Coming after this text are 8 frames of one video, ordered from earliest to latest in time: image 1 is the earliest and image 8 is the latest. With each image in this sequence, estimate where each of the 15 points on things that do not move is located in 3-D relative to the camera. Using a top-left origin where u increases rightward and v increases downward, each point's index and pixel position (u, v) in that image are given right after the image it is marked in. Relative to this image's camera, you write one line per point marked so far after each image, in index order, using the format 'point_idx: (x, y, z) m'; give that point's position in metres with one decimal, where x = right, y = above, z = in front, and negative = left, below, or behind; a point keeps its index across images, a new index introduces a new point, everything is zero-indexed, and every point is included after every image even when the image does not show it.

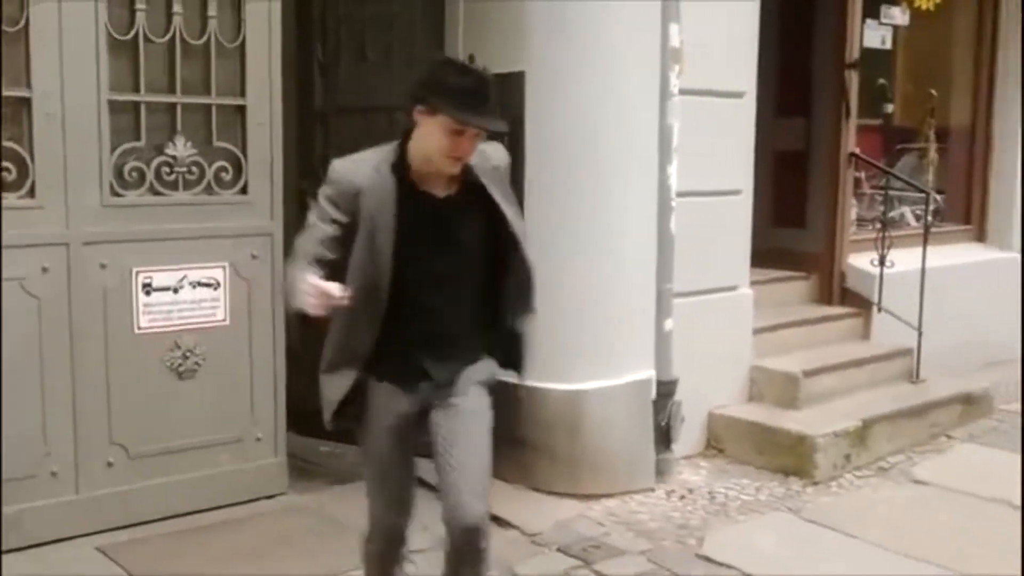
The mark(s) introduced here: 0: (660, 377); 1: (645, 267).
0: (+0.5, -0.3, +5.2) m
1: (+0.4, +0.1, +5.1) m
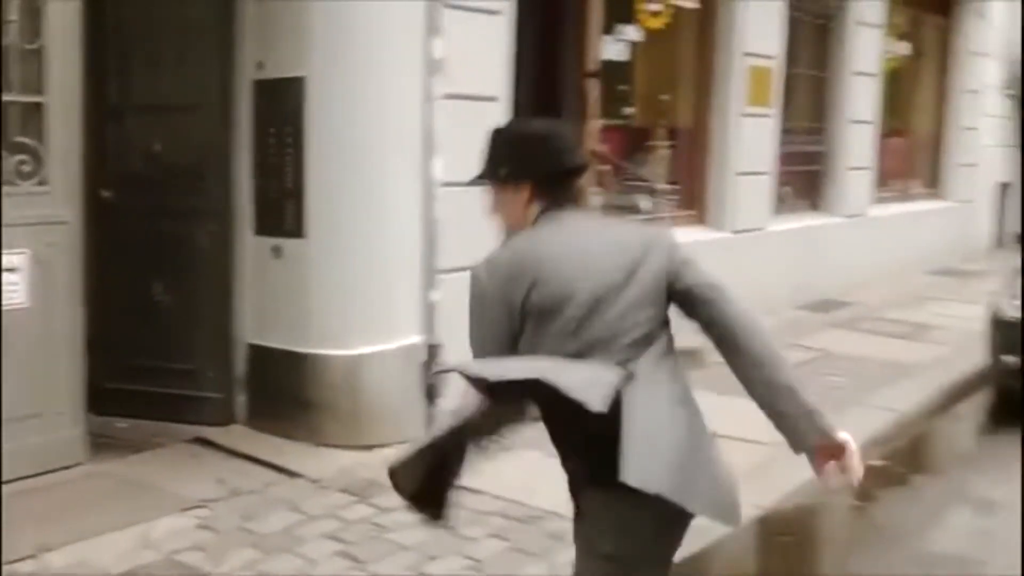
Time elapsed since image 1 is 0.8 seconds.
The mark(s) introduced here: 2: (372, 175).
0: (-0.3, -0.2, +6.0) m
1: (-0.4, +0.2, +5.9) m
2: (-0.5, +0.4, +5.7) m
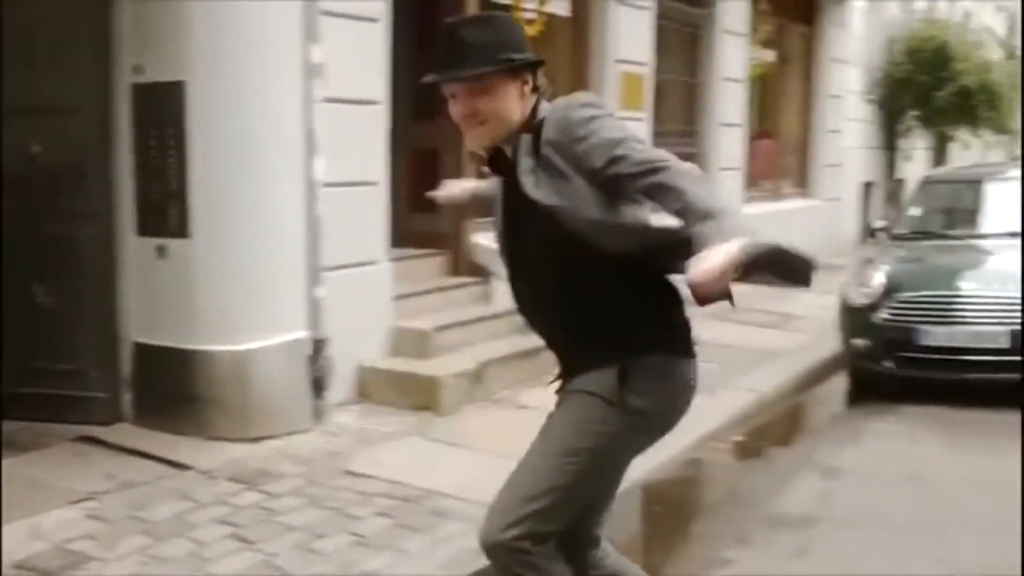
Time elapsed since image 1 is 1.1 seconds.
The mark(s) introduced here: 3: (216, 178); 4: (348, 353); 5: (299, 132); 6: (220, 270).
0: (-0.8, -0.2, +6.2) m
1: (-0.8, +0.2, +6.1) m
2: (-1.0, +0.4, +5.9) m
3: (-1.1, +0.4, +5.8) m
4: (-0.7, -0.3, +6.5) m
5: (-0.8, +0.6, +6.1) m
6: (-1.1, +0.1, +5.8) m
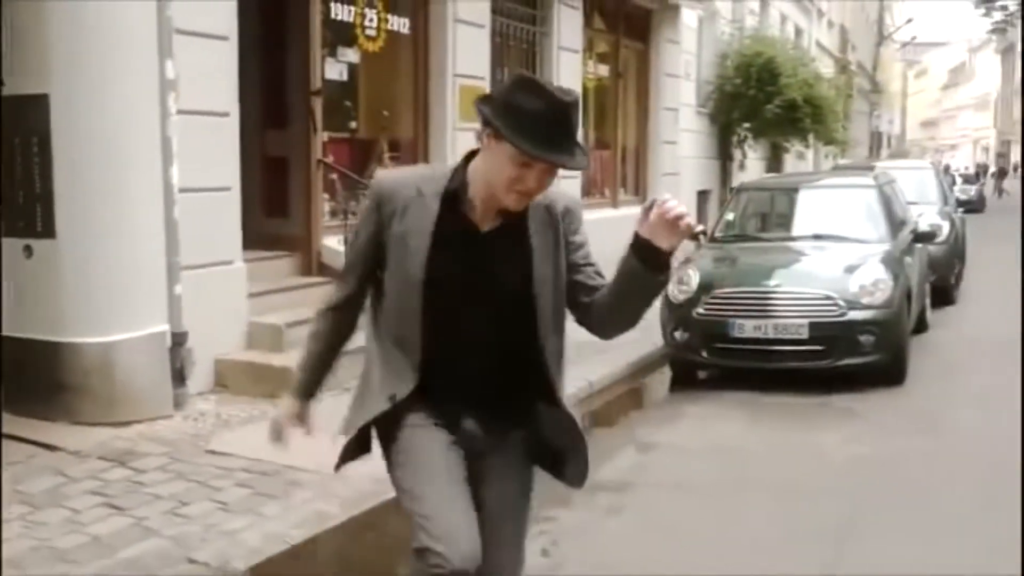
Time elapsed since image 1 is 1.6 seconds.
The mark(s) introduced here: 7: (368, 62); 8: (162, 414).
0: (-1.5, -0.2, +6.7) m
1: (-1.5, +0.2, +6.6) m
2: (-1.6, +0.4, +6.3) m
3: (-1.7, +0.4, +6.3) m
4: (-1.4, -0.3, +7.0) m
5: (-1.5, +0.6, +6.6) m
6: (-1.7, +0.1, +6.3) m
7: (-0.9, +1.3, +9.2) m
8: (-1.5, -0.5, +6.5) m
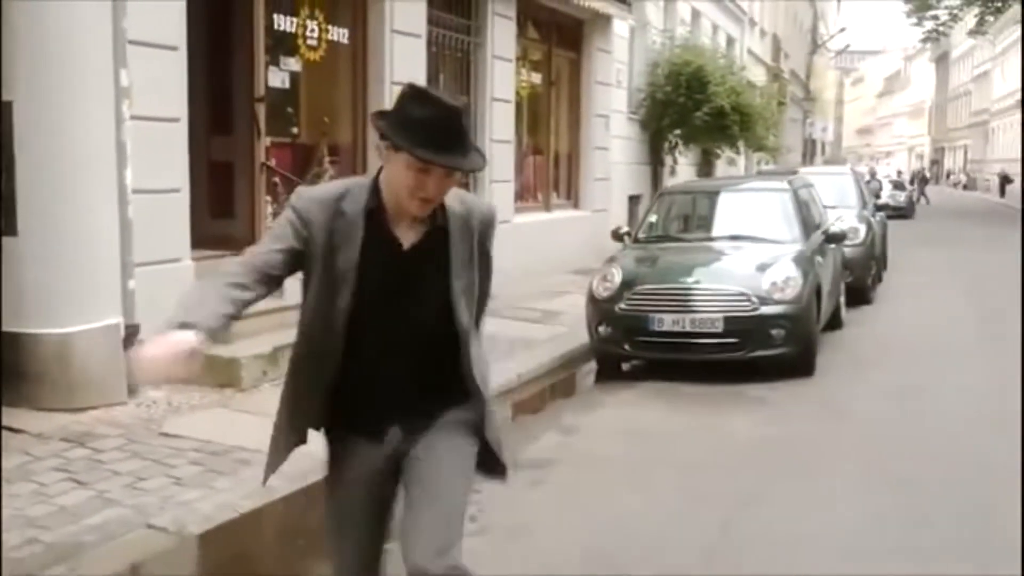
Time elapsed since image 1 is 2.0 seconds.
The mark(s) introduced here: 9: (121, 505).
0: (-1.8, -0.2, +7.1) m
1: (-1.8, +0.2, +7.0) m
2: (-1.9, +0.5, +6.8) m
3: (-2.0, +0.5, +6.7) m
4: (-1.7, -0.2, +7.4) m
5: (-1.8, +0.7, +7.0) m
6: (-2.0, +0.1, +6.7) m
7: (-1.3, +1.4, +9.7) m
8: (-1.8, -0.5, +6.9) m
9: (-1.3, -0.7, +5.2) m
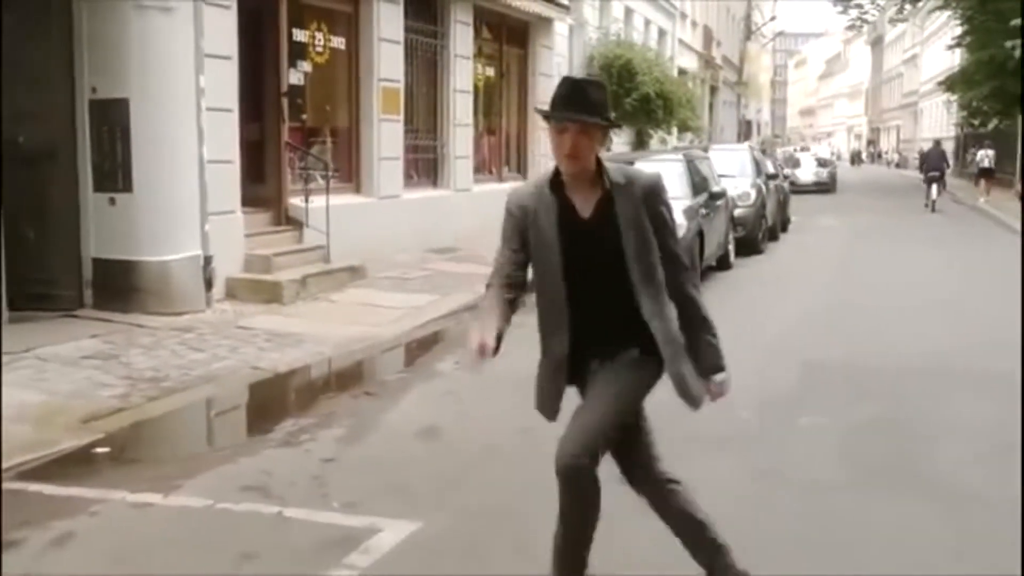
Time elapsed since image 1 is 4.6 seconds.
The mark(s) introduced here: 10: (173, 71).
0: (-2.0, +0.2, +10.0) m
1: (-2.0, +0.6, +9.9) m
2: (-2.1, +0.8, +9.6) m
3: (-2.3, +0.8, +9.6) m
4: (-1.9, +0.1, +10.3) m
5: (-2.0, +1.0, +9.9) m
6: (-2.2, +0.5, +9.6) m
7: (-1.6, +1.8, +12.6) m
8: (-2.0, -0.1, +9.8) m
9: (-1.5, -0.4, +8.1) m
10: (-2.1, +1.3, +9.6) m
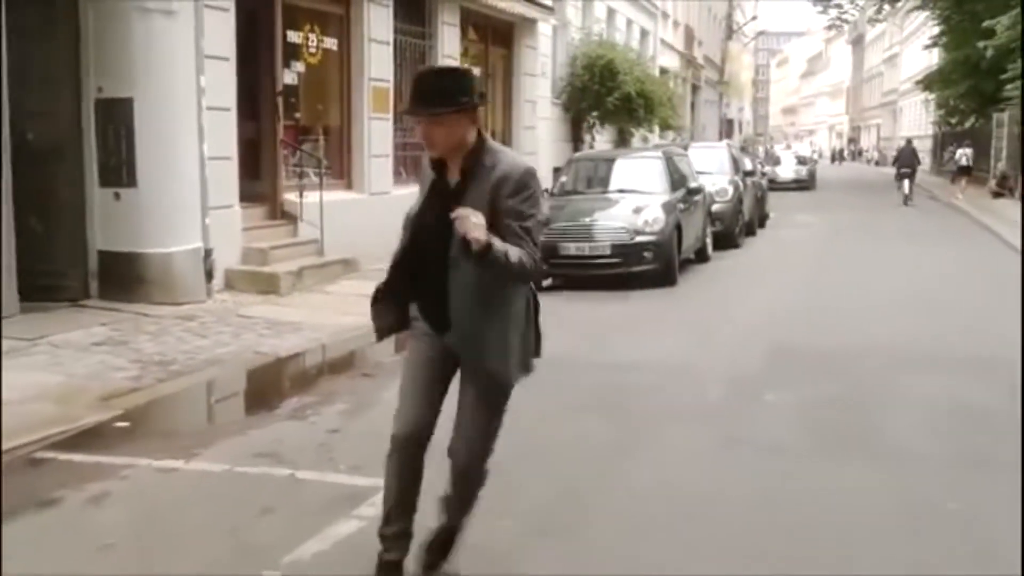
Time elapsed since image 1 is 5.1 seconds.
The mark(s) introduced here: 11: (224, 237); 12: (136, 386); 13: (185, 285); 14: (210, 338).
0: (-2.1, +0.3, +10.5) m
1: (-2.1, +0.6, +10.4) m
2: (-2.2, +0.9, +10.1) m
3: (-2.3, +0.9, +10.0) m
4: (-2.0, +0.2, +10.8) m
5: (-2.1, +1.1, +10.3) m
6: (-2.3, +0.5, +10.1) m
7: (-1.7, +1.8, +13.1) m
8: (-2.1, -0.1, +10.3) m
9: (-1.5, -0.3, +8.6) m
10: (-2.2, +1.4, +10.1) m
11: (-2.0, +0.4, +10.9) m
12: (-1.8, -0.5, +7.3) m
13: (-2.1, 0.0, +10.2) m
14: (-1.7, -0.3, +8.8) m
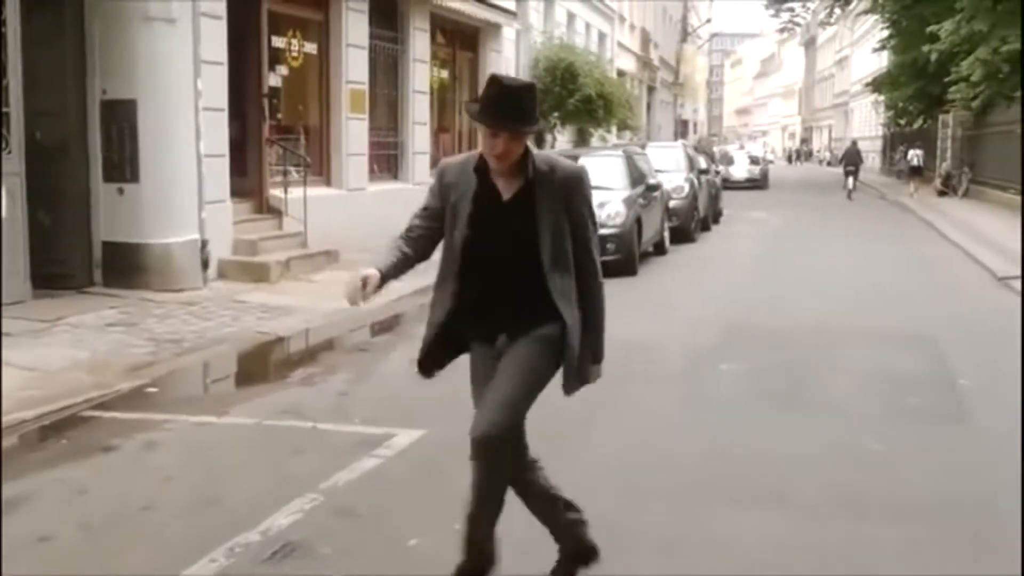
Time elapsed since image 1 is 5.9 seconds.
0: (-2.3, +0.4, +11.3) m
1: (-2.3, +0.7, +11.2) m
2: (-2.4, +1.0, +10.9) m
3: (-2.5, +1.0, +10.8) m
4: (-2.2, +0.3, +11.6) m
5: (-2.3, +1.2, +11.1) m
6: (-2.5, +0.6, +10.9) m
7: (-2.0, +1.9, +13.9) m
8: (-2.3, 0.0, +11.1) m
9: (-1.7, -0.2, +9.4) m
10: (-2.4, +1.5, +10.9) m
11: (-2.2, +0.4, +11.7) m
12: (-1.9, -0.4, +8.1) m
13: (-2.3, +0.1, +11.0) m
14: (-1.8, -0.2, +9.6) m
